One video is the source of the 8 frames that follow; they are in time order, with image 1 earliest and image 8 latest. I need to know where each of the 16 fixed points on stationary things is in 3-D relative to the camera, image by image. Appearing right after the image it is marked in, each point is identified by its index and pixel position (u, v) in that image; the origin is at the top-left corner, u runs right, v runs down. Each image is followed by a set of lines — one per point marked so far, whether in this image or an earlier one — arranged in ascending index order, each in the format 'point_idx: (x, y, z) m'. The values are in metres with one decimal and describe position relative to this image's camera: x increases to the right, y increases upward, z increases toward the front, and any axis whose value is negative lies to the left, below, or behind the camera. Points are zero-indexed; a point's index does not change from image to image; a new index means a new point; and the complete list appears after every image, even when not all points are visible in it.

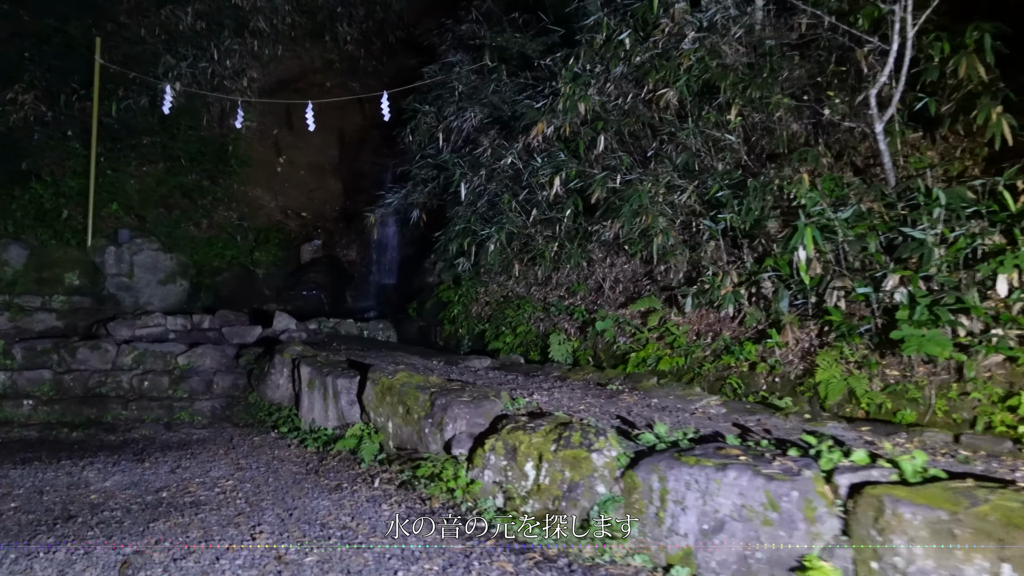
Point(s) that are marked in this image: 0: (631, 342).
0: (+1.0, -0.5, +7.1) m
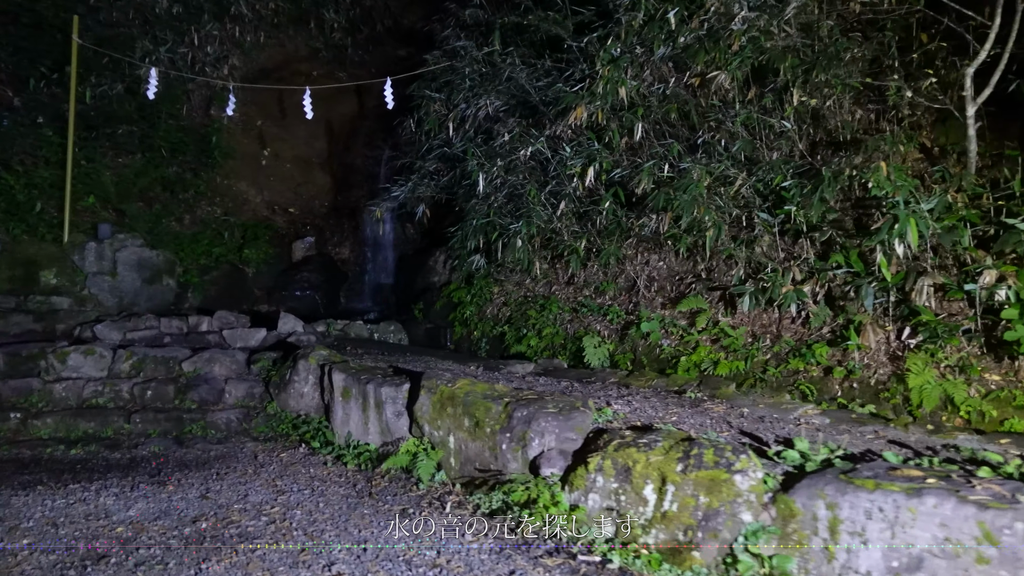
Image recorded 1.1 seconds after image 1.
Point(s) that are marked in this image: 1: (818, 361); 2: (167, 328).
0: (+1.3, -0.5, +6.6) m
1: (+2.1, -0.5, +5.7) m
2: (-3.2, -0.4, +7.7) m
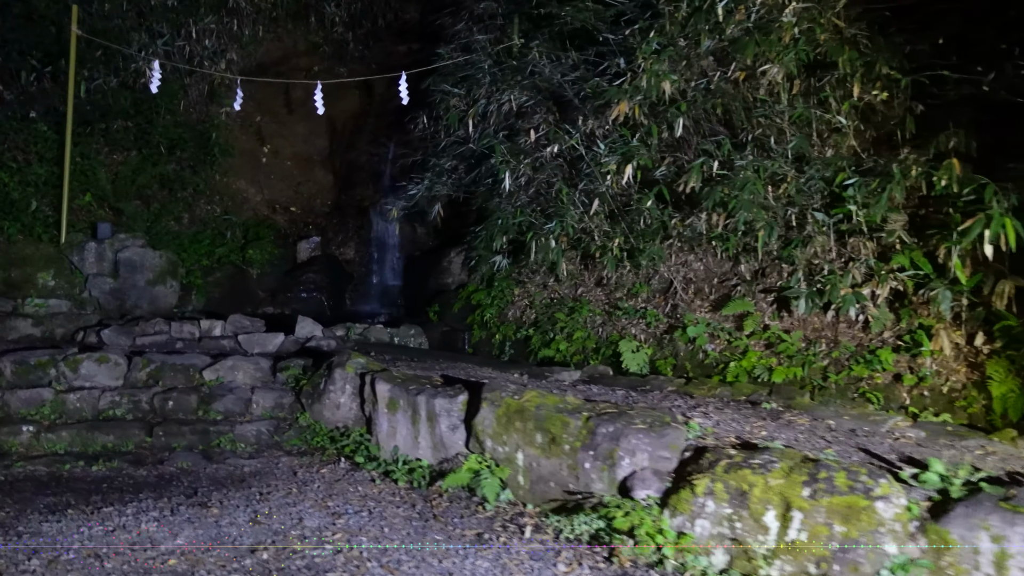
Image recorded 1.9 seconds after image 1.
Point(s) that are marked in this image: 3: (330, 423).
0: (+1.6, -0.5, +6.3) m
1: (+2.5, -0.5, +5.4) m
2: (-3.0, -0.4, +7.3) m
3: (-1.2, -0.9, +5.4) m
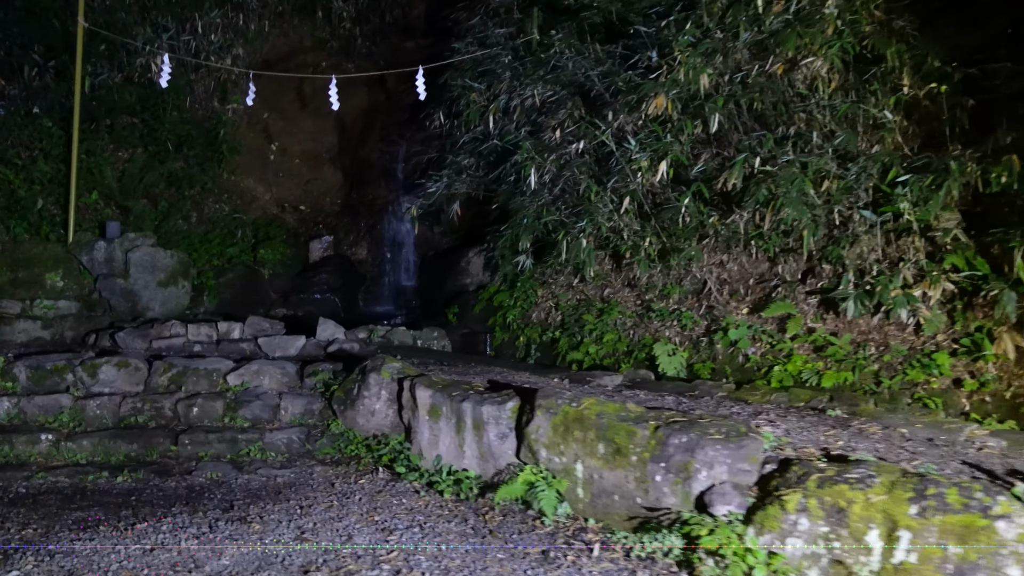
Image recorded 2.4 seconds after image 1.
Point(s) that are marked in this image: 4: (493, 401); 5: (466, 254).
0: (+1.9, -0.5, +6.1) m
1: (+2.7, -0.5, +5.2) m
2: (-2.7, -0.4, +7.0) m
3: (-0.9, -0.9, +5.1) m
4: (-0.1, -0.6, +4.4) m
5: (-0.5, +0.4, +9.5) m
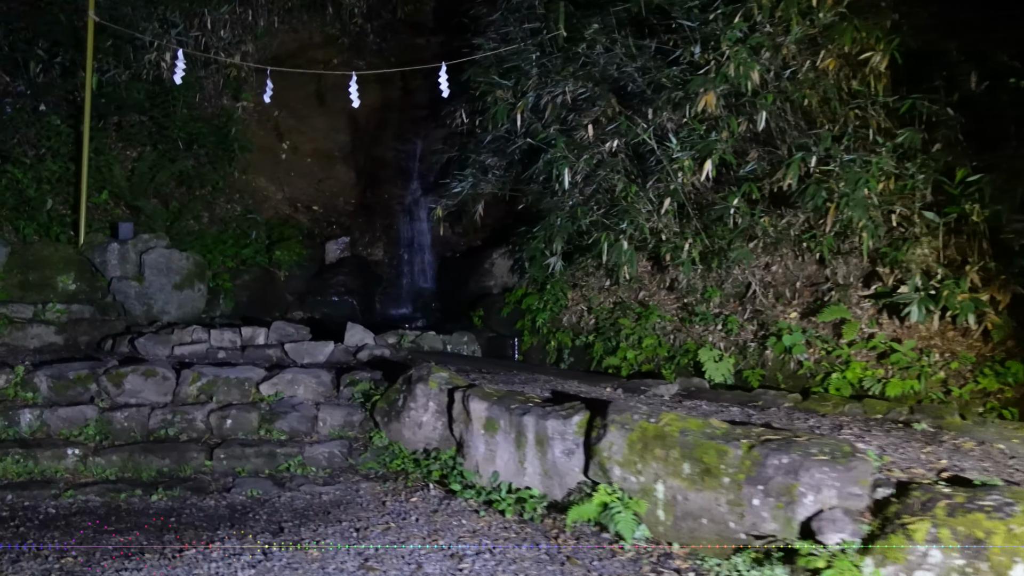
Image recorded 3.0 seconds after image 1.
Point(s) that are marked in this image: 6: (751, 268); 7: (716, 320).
0: (+2.2, -0.5, +5.8) m
1: (+3.0, -0.6, +5.0) m
2: (-2.4, -0.4, +6.8) m
3: (-0.6, -0.9, +4.9) m
4: (+0.2, -0.6, +4.1) m
5: (-0.2, +0.4, +9.2) m
6: (+2.0, +0.2, +6.7) m
7: (+1.7, -0.3, +6.8) m
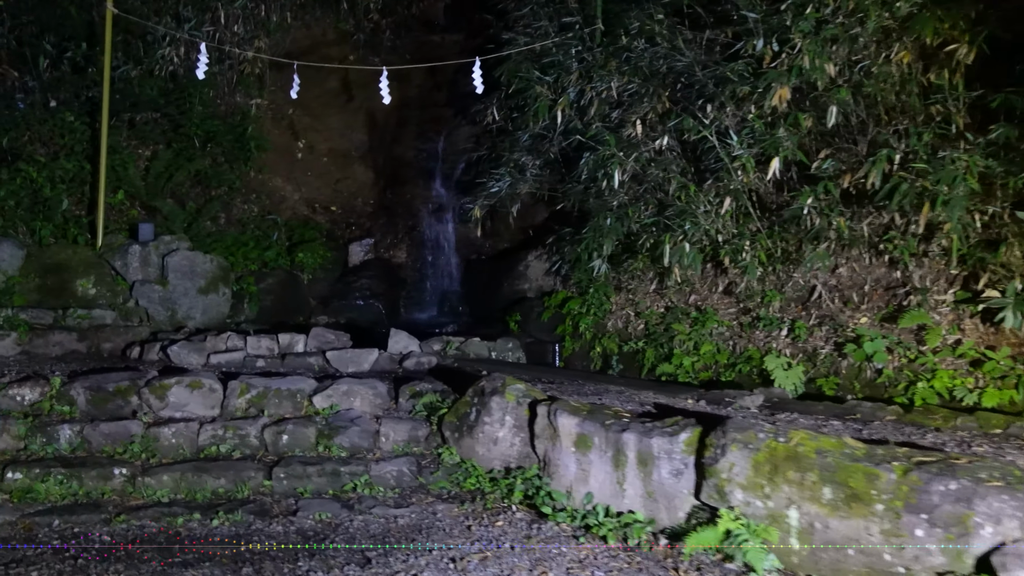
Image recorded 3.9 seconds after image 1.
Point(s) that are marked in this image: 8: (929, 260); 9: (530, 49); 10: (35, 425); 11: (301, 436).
0: (+2.6, -0.6, +5.5) m
1: (+3.5, -0.6, +4.7) m
2: (-2.0, -0.5, +6.4) m
3: (-0.2, -1.0, +4.5) m
4: (+0.7, -0.7, +3.8) m
5: (+0.1, +0.3, +8.9) m
6: (+2.4, +0.1, +6.4) m
7: (+2.1, -0.3, +6.5) m
8: (+3.0, +0.2, +5.9) m
9: (+0.2, +2.4, +8.1) m
10: (-2.7, -0.8, +4.7) m
11: (-1.2, -0.9, +4.8) m
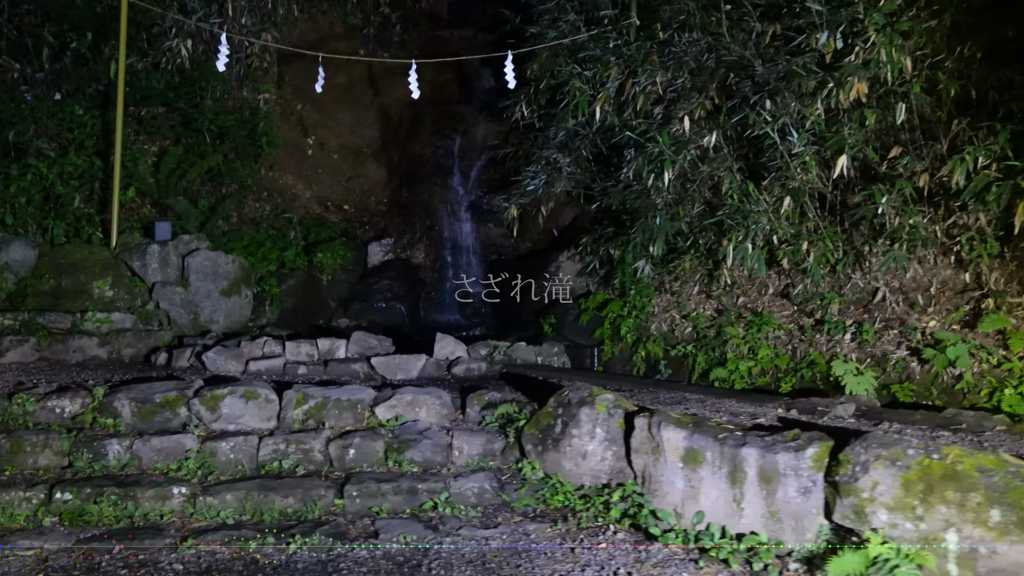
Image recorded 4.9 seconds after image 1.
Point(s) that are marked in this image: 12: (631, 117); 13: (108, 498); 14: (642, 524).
0: (+3.1, -0.6, +5.3) m
1: (+3.9, -0.6, +4.5) m
2: (-1.6, -0.5, +6.0) m
3: (+0.3, -1.0, +4.2) m
4: (+1.2, -0.7, +3.5) m
5: (+0.5, +0.3, +8.6) m
6: (+2.8, +0.1, +6.2) m
7: (+2.5, -0.3, +6.3) m
8: (+3.4, +0.2, +5.7) m
9: (+0.5, +2.3, +7.8) m
10: (-2.3, -0.8, +4.3) m
11: (-0.8, -0.9, +4.4) m
12: (+1.1, +1.5, +7.1) m
13: (-2.0, -1.0, +4.0) m
14: (+0.6, -1.1, +3.8) m
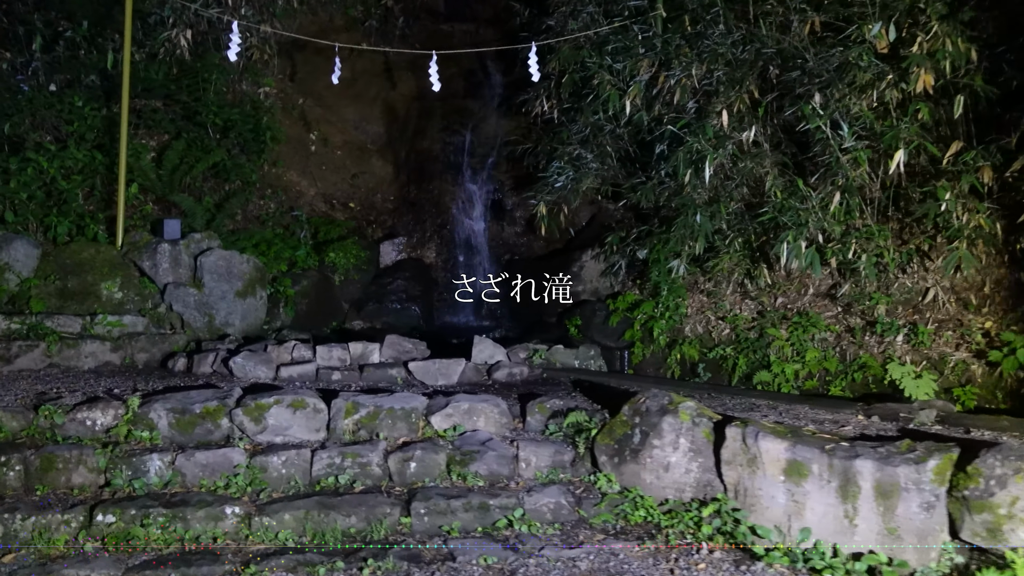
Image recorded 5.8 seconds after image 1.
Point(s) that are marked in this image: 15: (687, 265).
0: (+3.4, -0.6, +5.2) m
1: (+4.3, -0.6, +4.4) m
2: (-1.3, -0.5, +5.7) m
3: (+0.7, -1.0, +4.0) m
4: (+1.6, -0.7, +3.3) m
5: (+0.7, +0.3, +8.4) m
6: (+3.1, +0.1, +6.0) m
7: (+2.8, -0.3, +6.1) m
8: (+3.8, +0.2, +5.6) m
9: (+0.8, +2.3, +7.5) m
10: (-1.9, -0.8, +4.0) m
11: (-0.4, -0.9, +4.1) m
12: (+1.4, +1.5, +6.8) m
13: (-1.6, -1.0, +3.7) m
14: (+1.0, -1.1, +3.6) m
15: (+1.5, +0.2, +7.0) m
